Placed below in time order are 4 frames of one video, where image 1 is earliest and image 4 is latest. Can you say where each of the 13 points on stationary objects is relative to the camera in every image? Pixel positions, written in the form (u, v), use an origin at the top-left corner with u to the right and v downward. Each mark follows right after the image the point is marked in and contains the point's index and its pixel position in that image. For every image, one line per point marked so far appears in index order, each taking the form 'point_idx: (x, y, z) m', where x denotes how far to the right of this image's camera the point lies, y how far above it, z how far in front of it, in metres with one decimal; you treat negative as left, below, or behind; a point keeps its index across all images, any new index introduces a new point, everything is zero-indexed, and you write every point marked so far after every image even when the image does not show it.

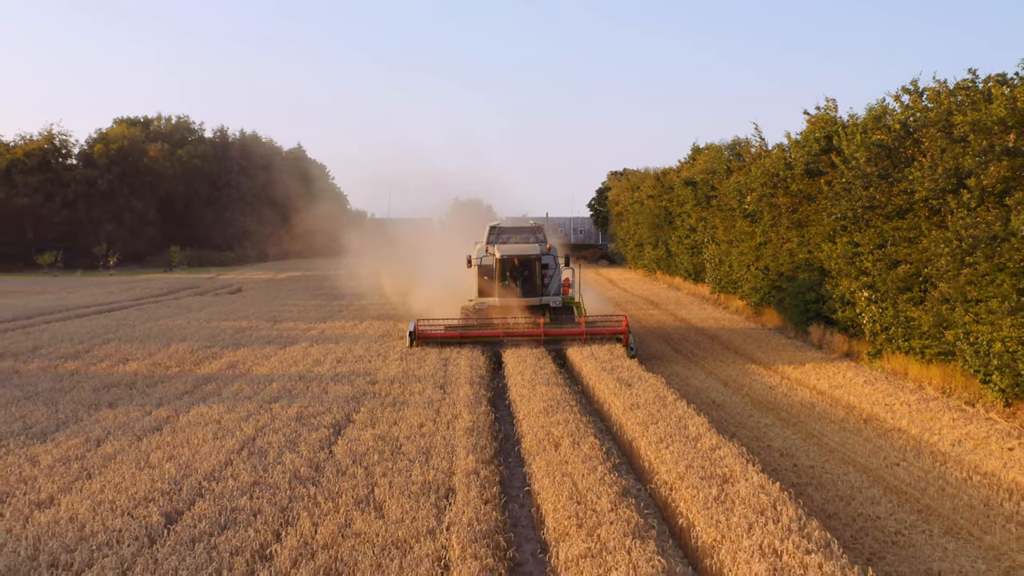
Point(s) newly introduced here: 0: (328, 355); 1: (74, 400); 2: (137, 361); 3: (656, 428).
0: (-3.5, -1.3, +12.0) m
1: (-5.9, -1.5, +8.6) m
2: (-6.6, -1.3, +11.2) m
3: (+1.7, -1.6, +7.4) m
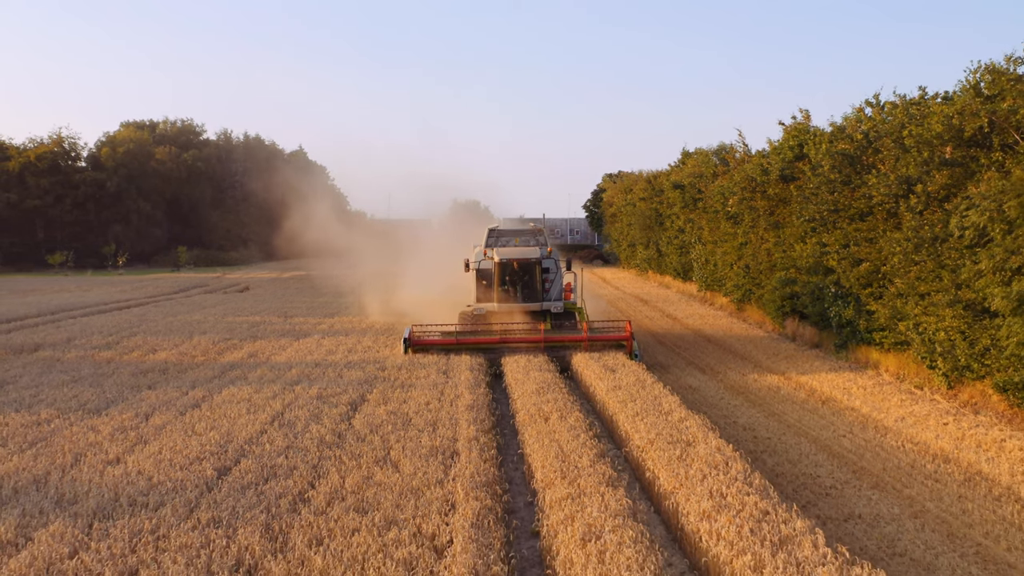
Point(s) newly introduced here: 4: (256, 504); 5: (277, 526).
0: (-3.5, -1.2, +13.0) m
1: (-6.0, -1.4, +9.6) m
2: (-6.6, -1.2, +12.2) m
3: (+1.6, -1.5, +8.4) m
4: (-2.2, -1.9, +5.6) m
5: (-1.9, -1.9, +5.2) m
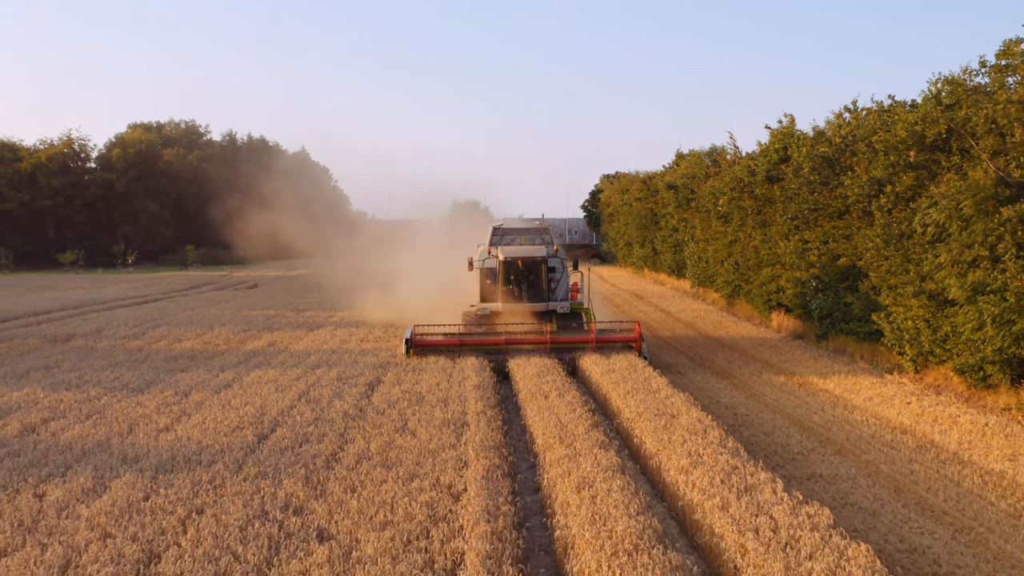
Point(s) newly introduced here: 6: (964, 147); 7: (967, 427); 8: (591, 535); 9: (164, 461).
0: (-3.5, -1.1, +13.9) m
1: (-5.9, -1.3, +10.5) m
2: (-6.6, -1.1, +13.0) m
3: (+1.7, -1.4, +9.3) m
4: (-2.2, -1.8, +6.4) m
5: (-1.9, -1.8, +6.1) m
6: (+6.9, +2.2, +9.8) m
7: (+5.9, -1.8, +8.3) m
8: (+0.6, -1.9, +5.0) m
9: (-3.5, -1.7, +6.4) m
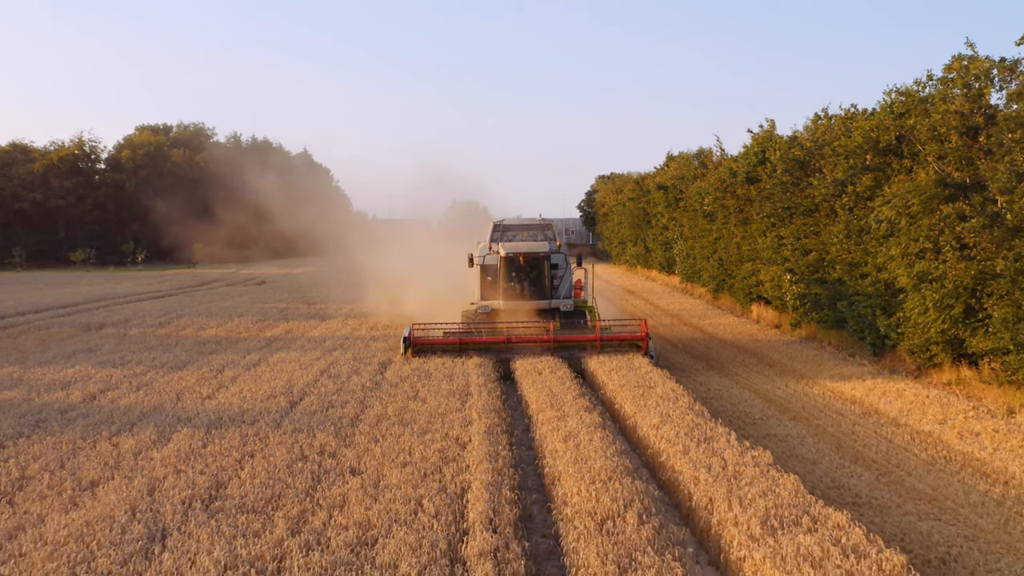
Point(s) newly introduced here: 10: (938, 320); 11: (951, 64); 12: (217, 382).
0: (-3.5, -0.9, +15.0) m
1: (-6.0, -1.1, +11.6) m
2: (-6.6, -0.9, +14.2) m
3: (+1.6, -1.2, +10.4) m
4: (-2.2, -1.6, +7.6) m
5: (-1.9, -1.6, +7.2) m
6: (+6.9, +2.3, +10.9) m
7: (+5.9, -1.6, +9.5) m
8: (+0.6, -1.7, +6.1) m
9: (-3.5, -1.6, +7.5) m
10: (+6.5, -0.5, +9.8) m
11: (+7.0, +3.6, +10.2) m
12: (-4.3, -1.4, +9.2) m
